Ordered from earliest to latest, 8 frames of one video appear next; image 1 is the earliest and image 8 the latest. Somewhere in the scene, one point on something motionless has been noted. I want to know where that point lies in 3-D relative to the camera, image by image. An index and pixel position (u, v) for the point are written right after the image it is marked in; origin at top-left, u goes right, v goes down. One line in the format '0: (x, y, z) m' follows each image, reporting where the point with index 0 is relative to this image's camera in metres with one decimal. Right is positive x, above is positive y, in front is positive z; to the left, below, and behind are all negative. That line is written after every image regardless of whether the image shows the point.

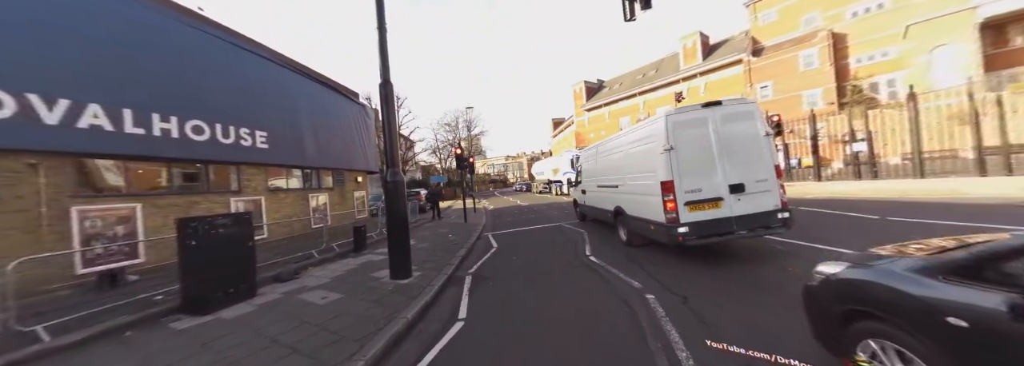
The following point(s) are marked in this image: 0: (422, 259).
0: (-2.3, -2.0, +7.1) m
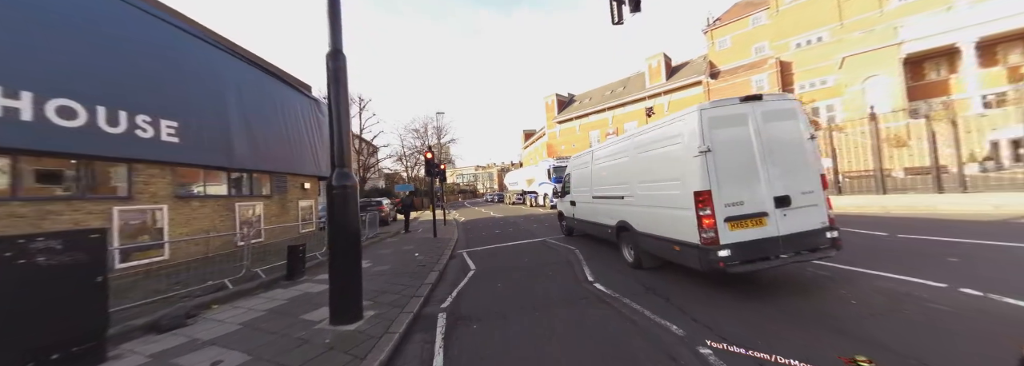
0: (-2.7, -2.1, +5.5) m
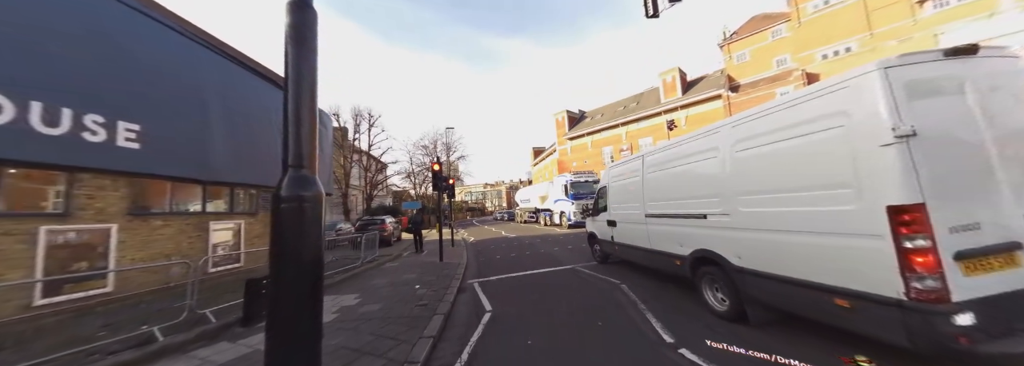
0: (-2.2, -2.3, +3.9) m
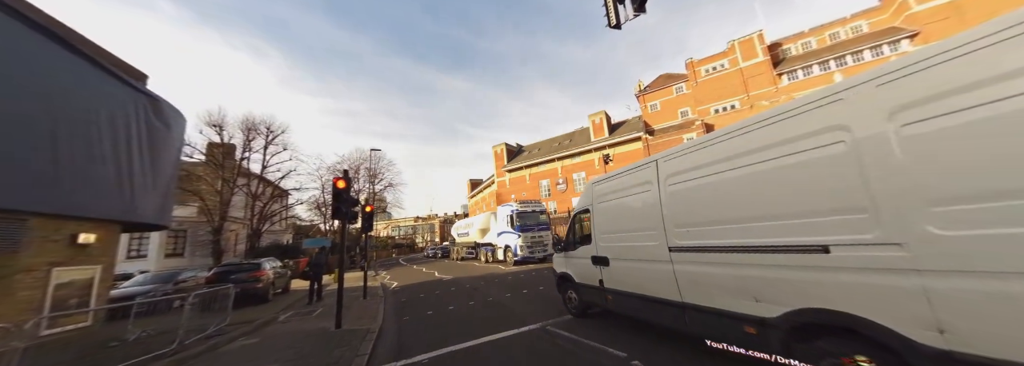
0: (-2.3, -2.2, +0.8) m
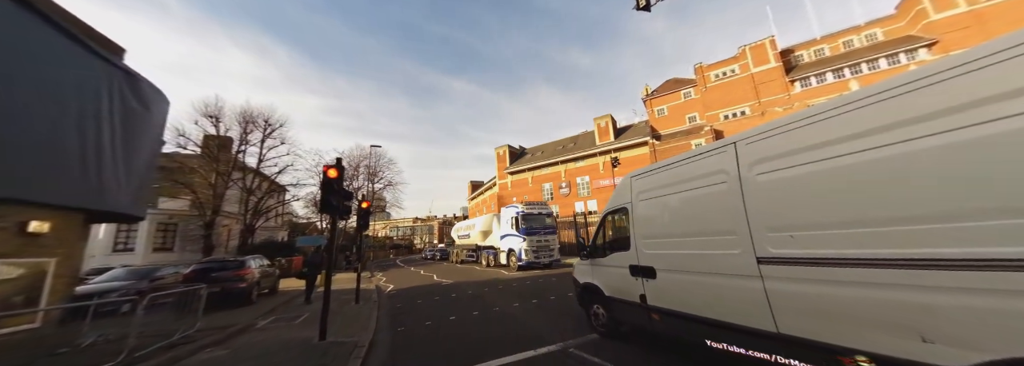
0: (-2.0, -1.9, 0.0) m
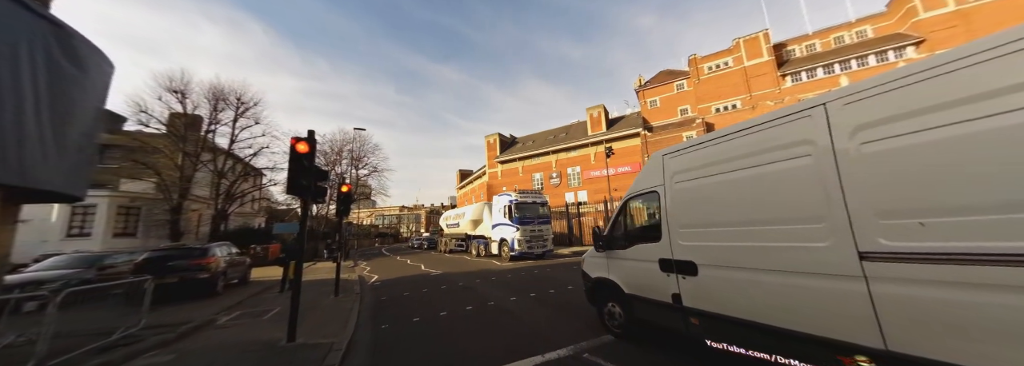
0: (-1.8, -1.7, -0.7) m
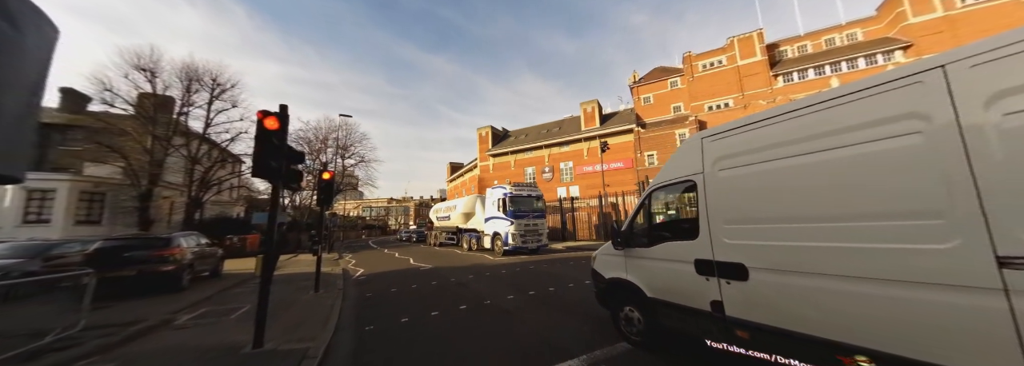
0: (-1.6, -1.6, -1.3) m
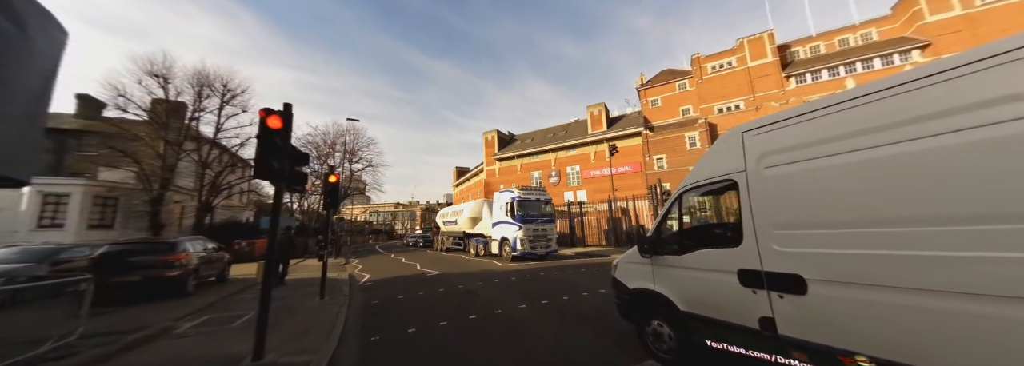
0: (-1.5, -1.5, -1.5) m
